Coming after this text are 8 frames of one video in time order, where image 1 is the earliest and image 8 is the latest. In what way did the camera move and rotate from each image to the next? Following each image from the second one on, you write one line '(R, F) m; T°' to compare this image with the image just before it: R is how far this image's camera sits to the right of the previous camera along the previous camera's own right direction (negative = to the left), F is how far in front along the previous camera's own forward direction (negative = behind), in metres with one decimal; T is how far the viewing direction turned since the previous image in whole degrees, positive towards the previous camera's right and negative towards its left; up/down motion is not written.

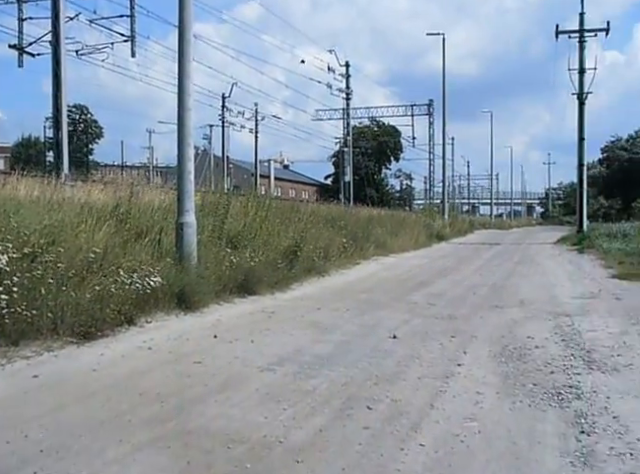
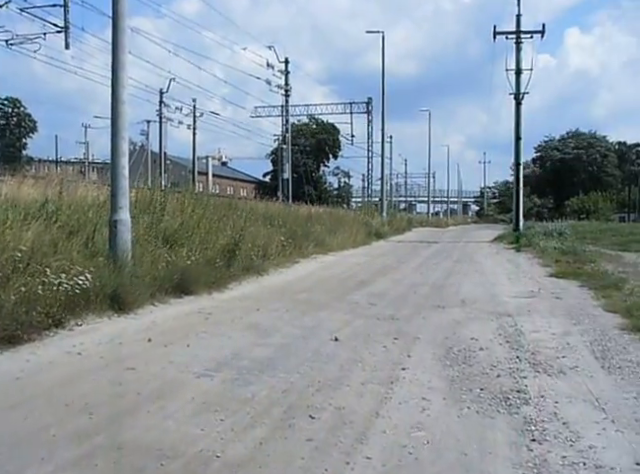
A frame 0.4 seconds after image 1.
(0.0, +0.3) m; +5°
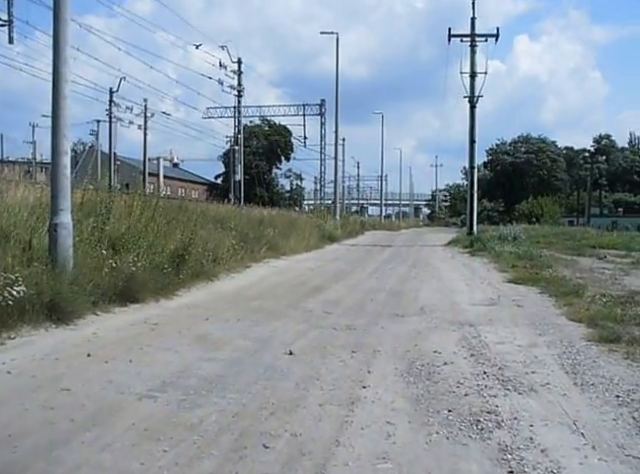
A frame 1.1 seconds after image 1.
(0.0, +0.6) m; +4°
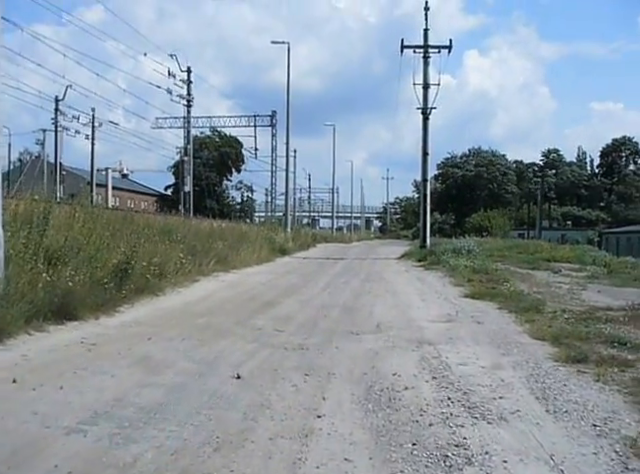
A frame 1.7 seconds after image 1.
(0.0, +0.6) m; +4°
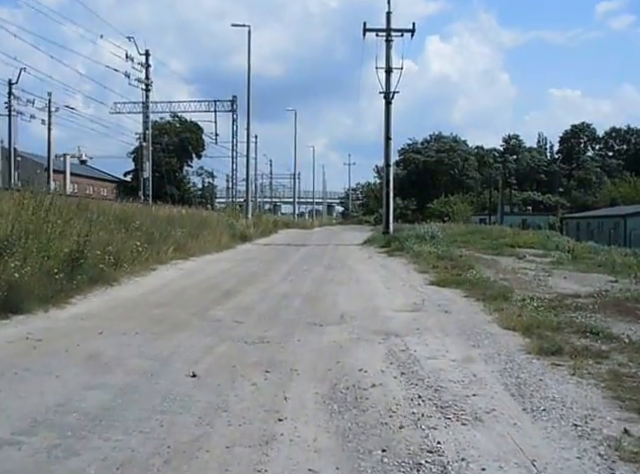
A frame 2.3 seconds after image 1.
(0.0, +0.5) m; +3°
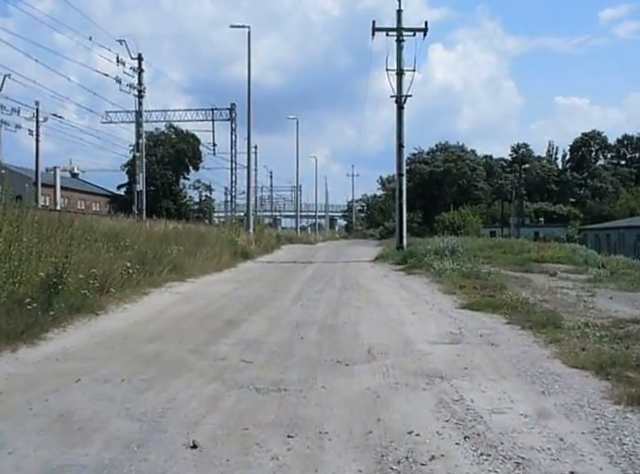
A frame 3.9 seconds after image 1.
(-0.3, +1.6) m; 0°
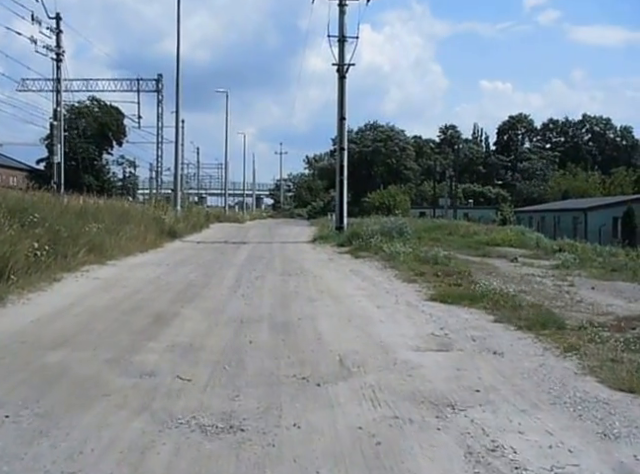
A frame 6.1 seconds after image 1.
(-0.4, +2.1) m; +6°
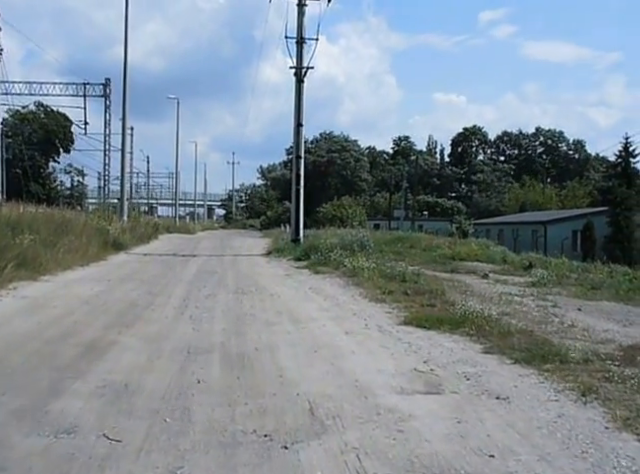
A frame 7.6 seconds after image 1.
(-0.1, +1.4) m; +4°
